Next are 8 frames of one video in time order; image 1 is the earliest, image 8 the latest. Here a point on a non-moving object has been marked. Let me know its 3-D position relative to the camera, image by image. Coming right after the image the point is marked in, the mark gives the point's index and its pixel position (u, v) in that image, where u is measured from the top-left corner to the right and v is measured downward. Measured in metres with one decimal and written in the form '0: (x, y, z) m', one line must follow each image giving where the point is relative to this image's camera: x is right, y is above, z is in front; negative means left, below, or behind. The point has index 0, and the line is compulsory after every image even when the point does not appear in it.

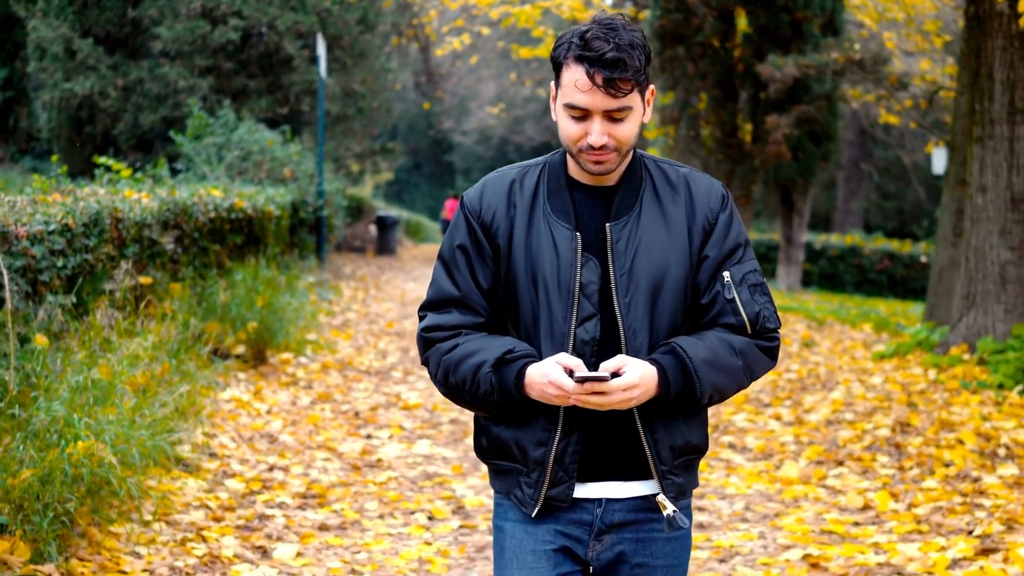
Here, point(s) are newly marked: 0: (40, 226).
0: (-2.4, +0.3, +5.6) m
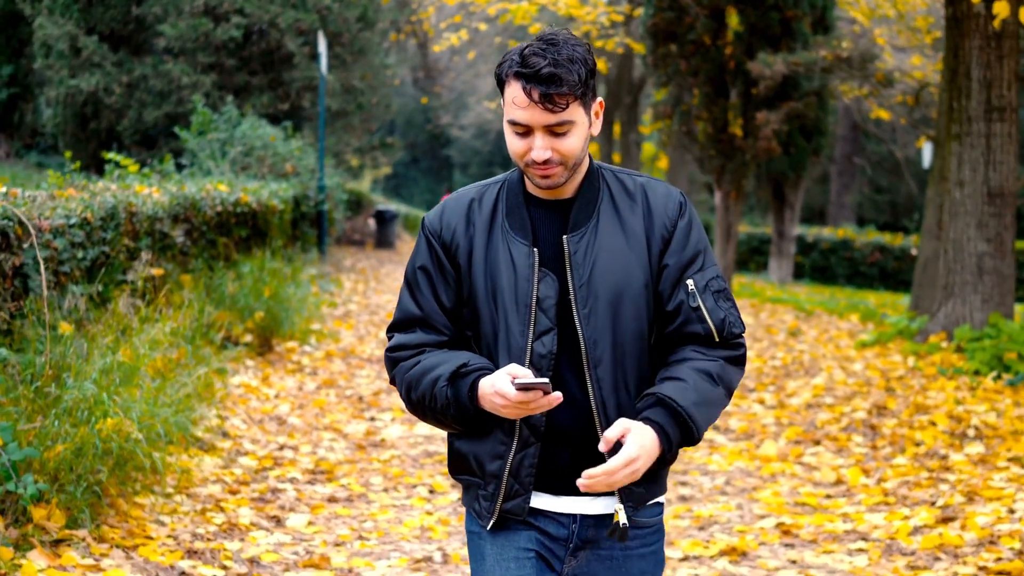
0: (-2.4, +0.4, +5.9) m
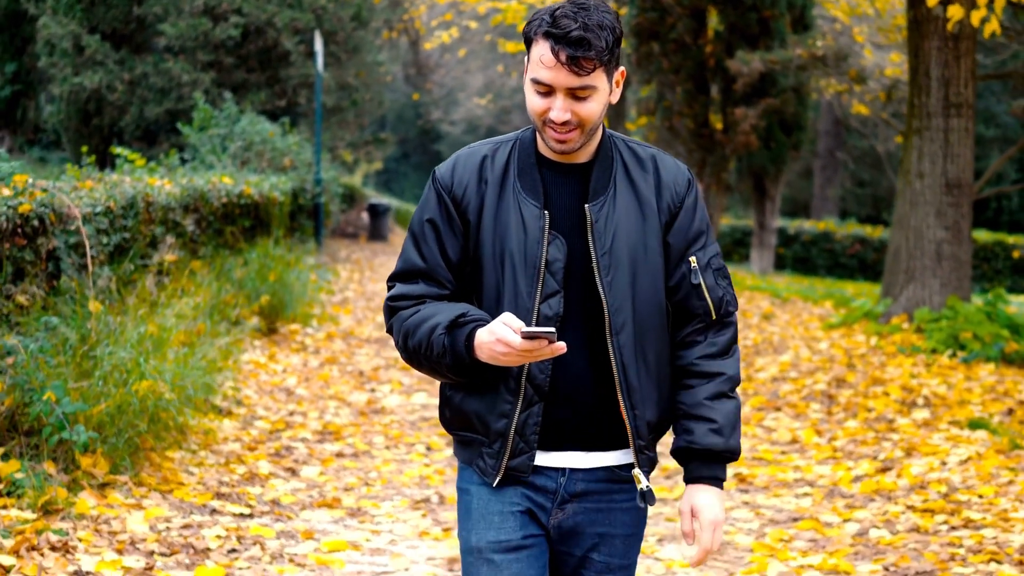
0: (-2.5, +0.5, +6.5) m
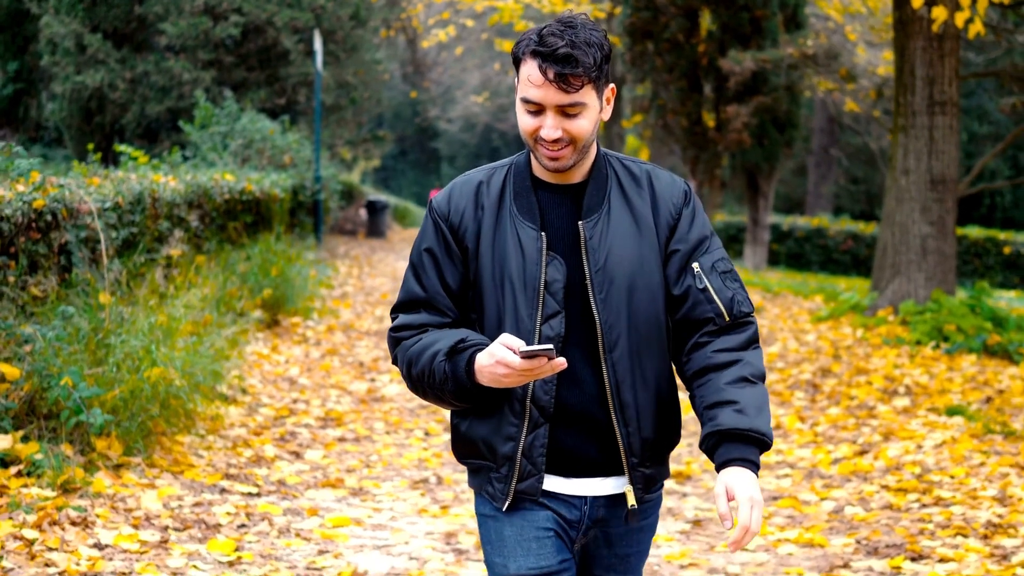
0: (-2.5, +0.5, +6.8) m
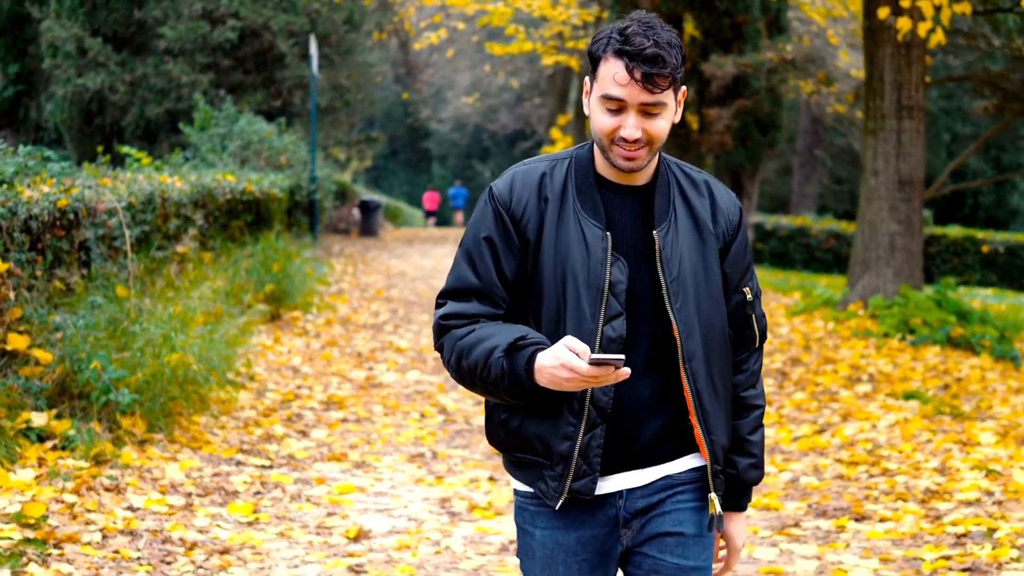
0: (-2.6, +0.6, +7.3) m
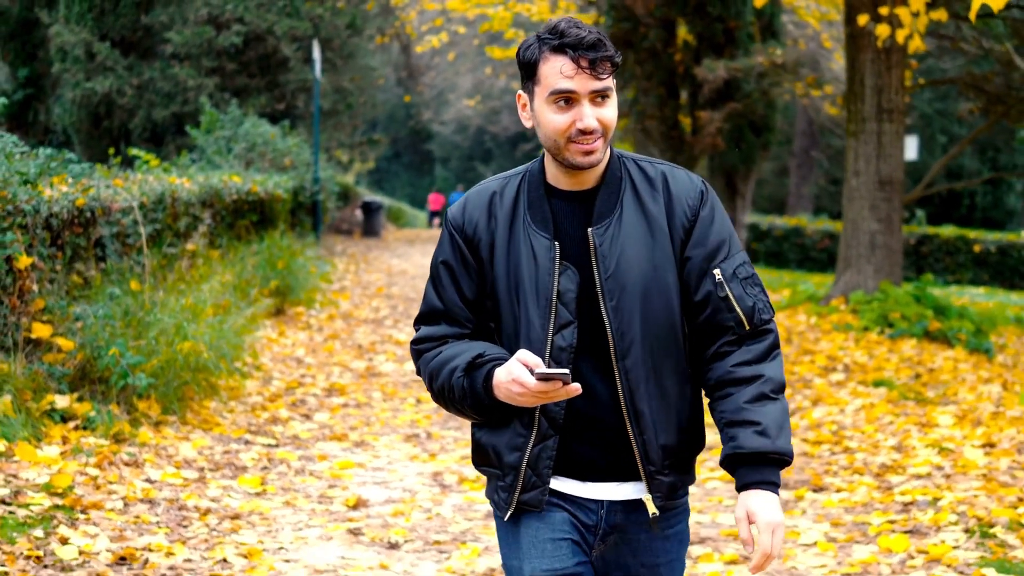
0: (-2.7, +0.6, +7.8) m
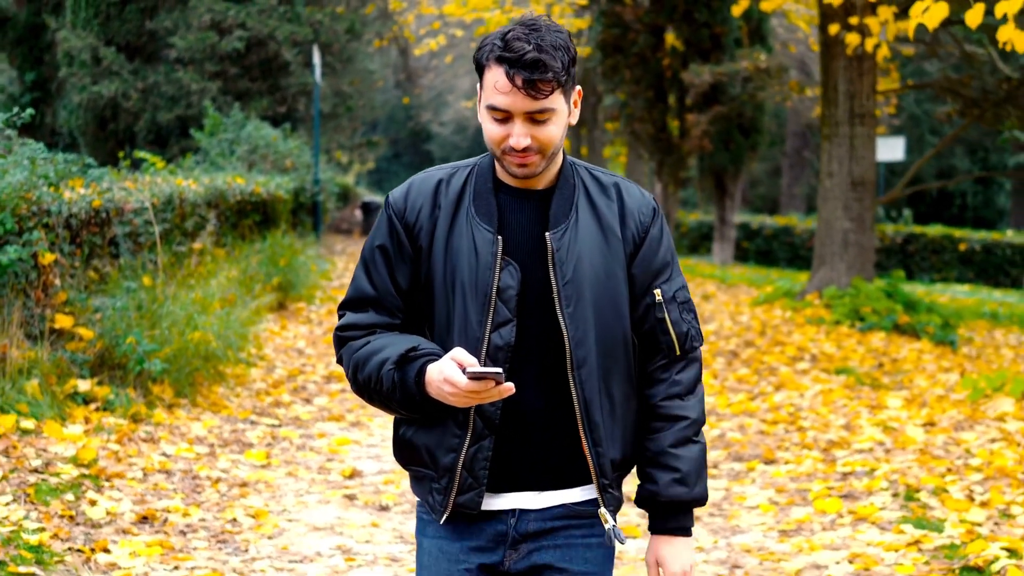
0: (-2.8, +0.6, +8.4) m
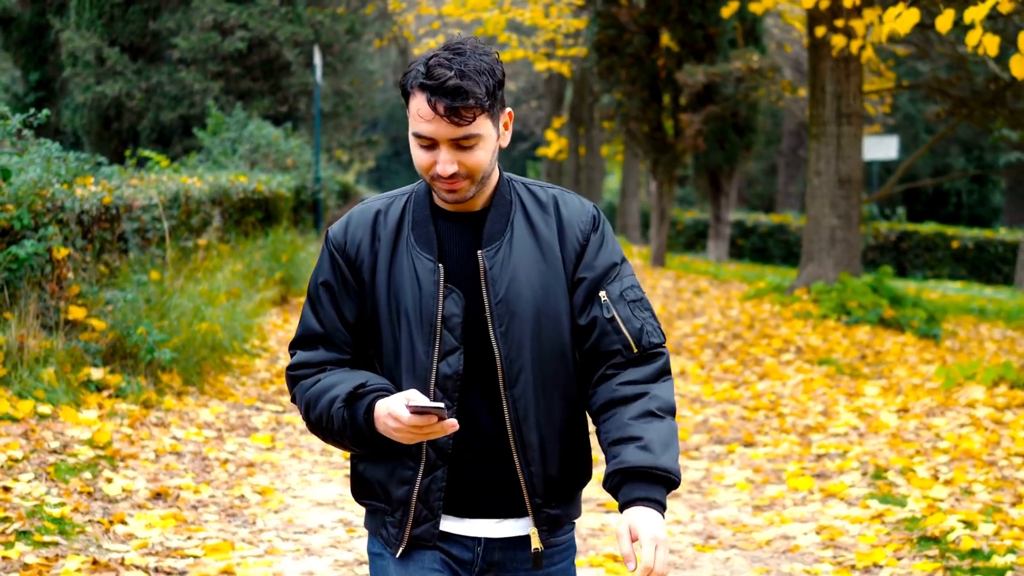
0: (-2.8, +0.7, +8.7) m
